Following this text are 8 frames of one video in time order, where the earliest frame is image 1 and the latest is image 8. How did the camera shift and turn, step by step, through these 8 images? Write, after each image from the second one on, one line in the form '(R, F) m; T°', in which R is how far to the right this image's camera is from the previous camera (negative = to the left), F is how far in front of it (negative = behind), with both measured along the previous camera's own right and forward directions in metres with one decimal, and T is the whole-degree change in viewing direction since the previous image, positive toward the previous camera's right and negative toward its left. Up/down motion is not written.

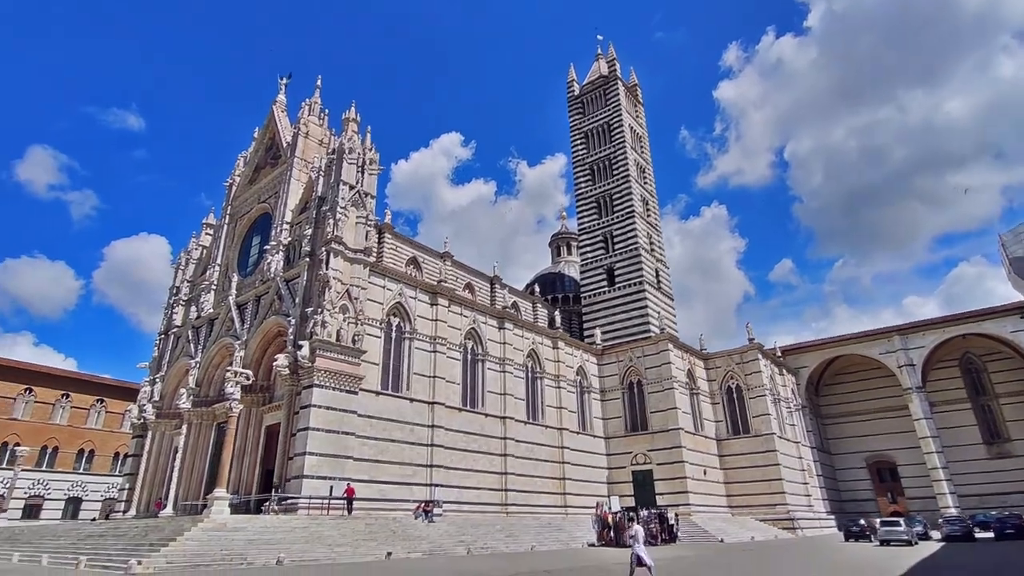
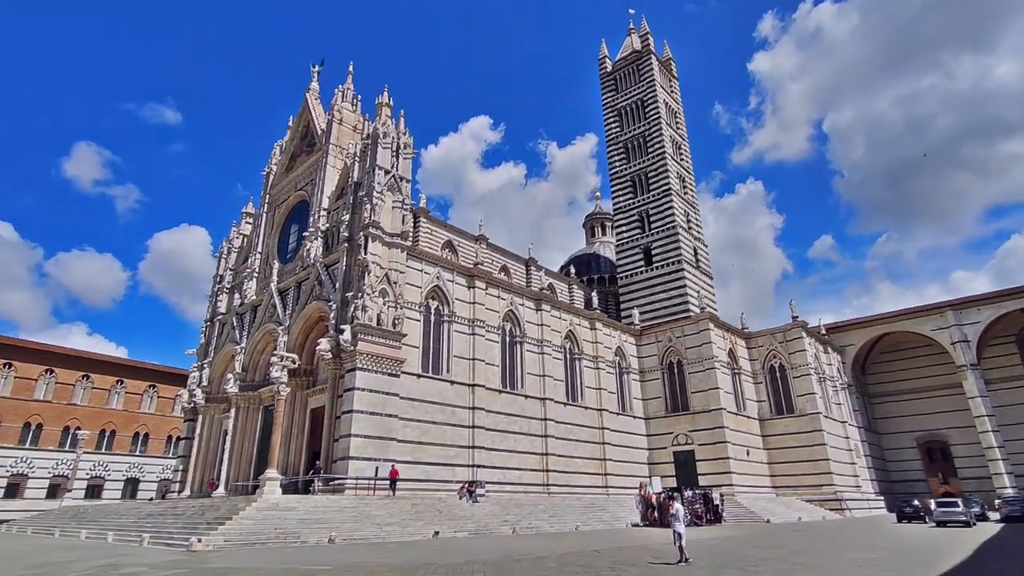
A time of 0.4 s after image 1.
(-0.2, +0.1) m; -3°
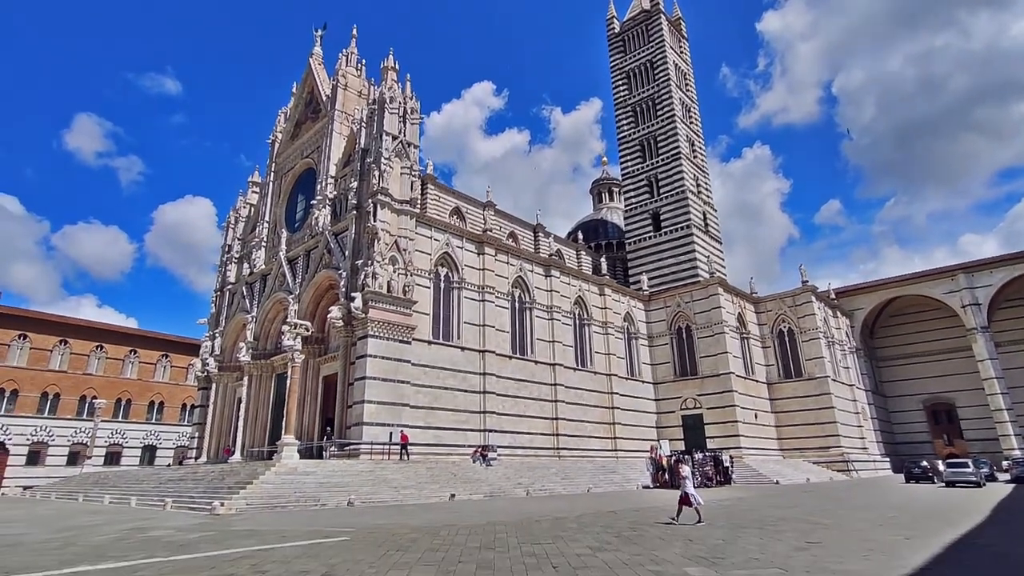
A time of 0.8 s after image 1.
(-0.2, +0.1) m; -1°
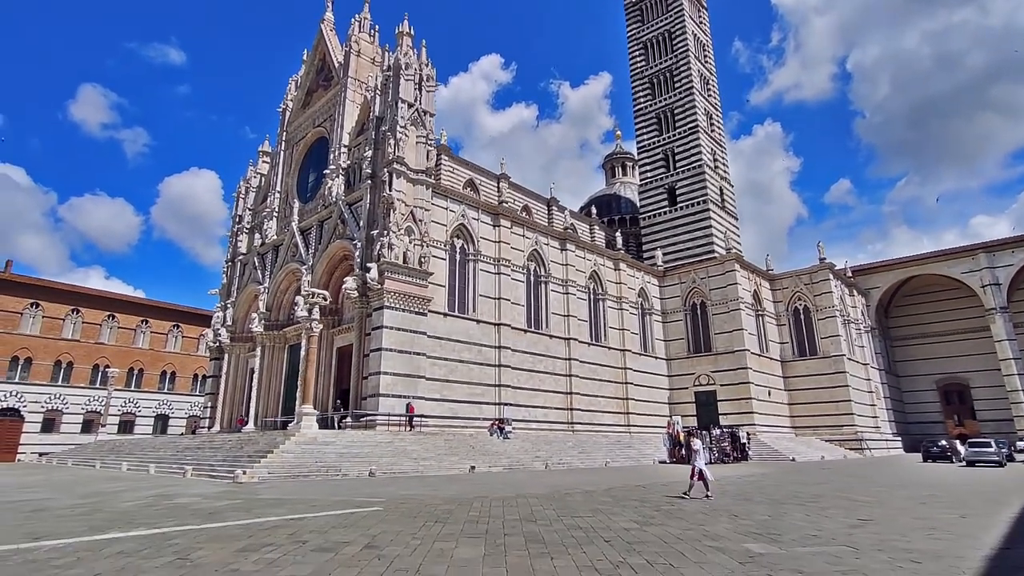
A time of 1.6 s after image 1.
(-0.4, +0.4) m; -1°
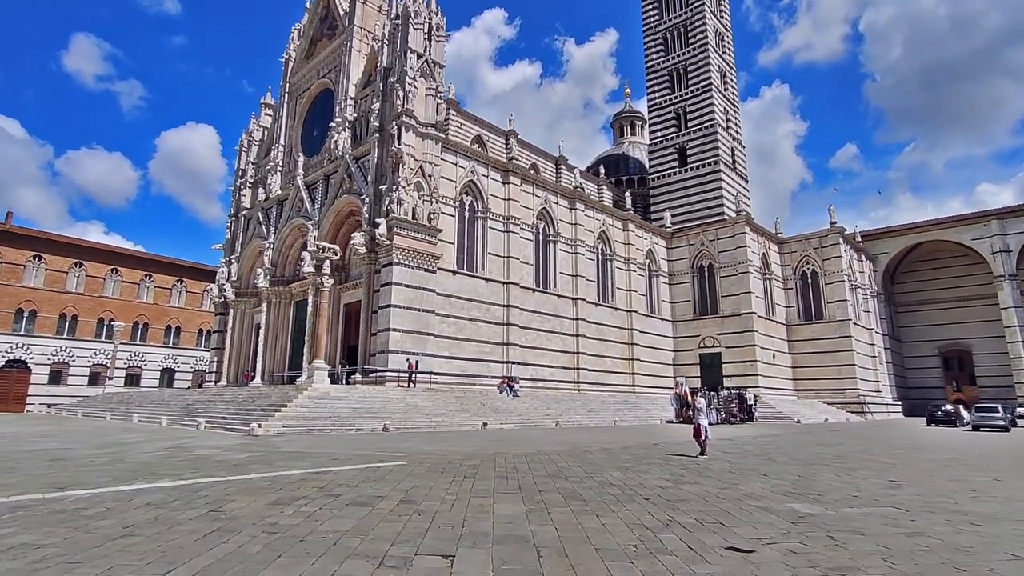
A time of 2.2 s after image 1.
(-0.4, +0.3) m; 0°
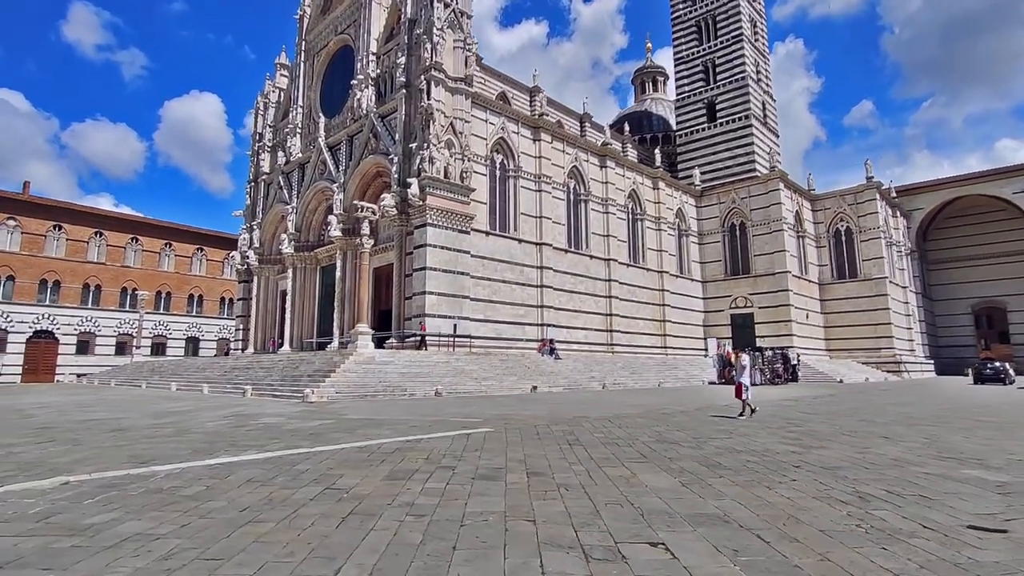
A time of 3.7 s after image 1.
(-1.0, +0.7) m; -1°
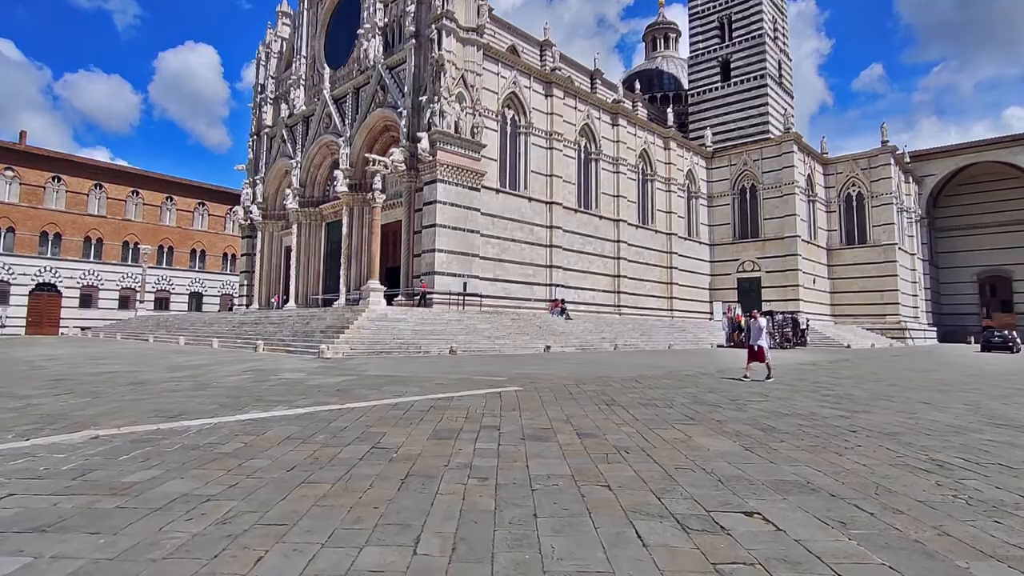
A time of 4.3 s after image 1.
(-0.4, +0.3) m; 0°
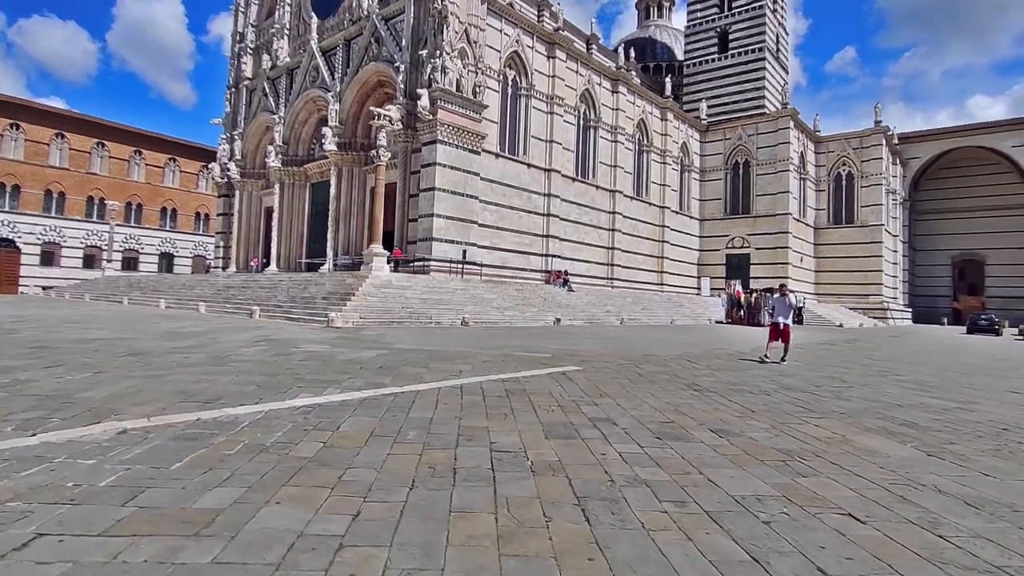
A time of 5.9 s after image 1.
(-0.9, +0.8) m; +3°
